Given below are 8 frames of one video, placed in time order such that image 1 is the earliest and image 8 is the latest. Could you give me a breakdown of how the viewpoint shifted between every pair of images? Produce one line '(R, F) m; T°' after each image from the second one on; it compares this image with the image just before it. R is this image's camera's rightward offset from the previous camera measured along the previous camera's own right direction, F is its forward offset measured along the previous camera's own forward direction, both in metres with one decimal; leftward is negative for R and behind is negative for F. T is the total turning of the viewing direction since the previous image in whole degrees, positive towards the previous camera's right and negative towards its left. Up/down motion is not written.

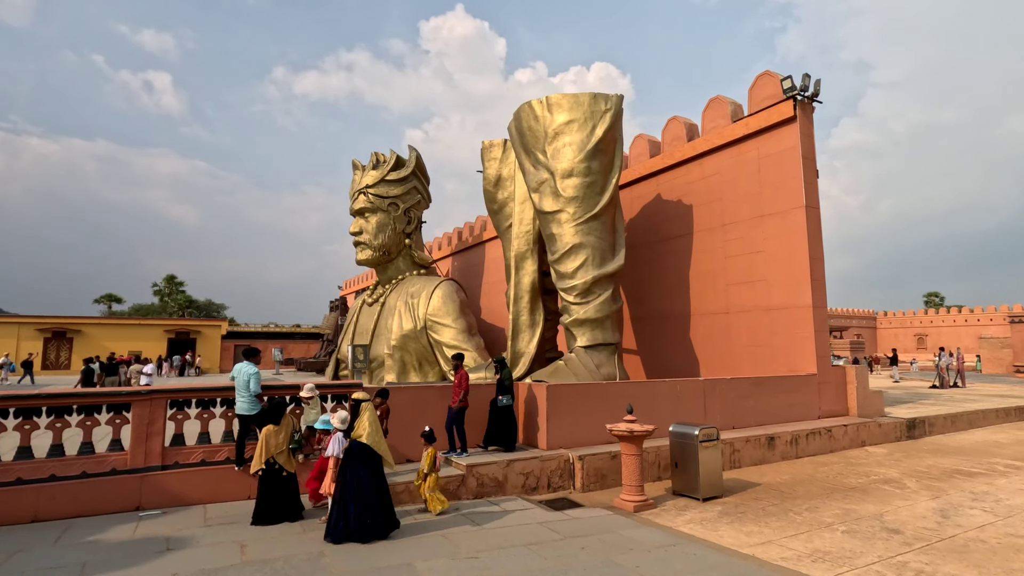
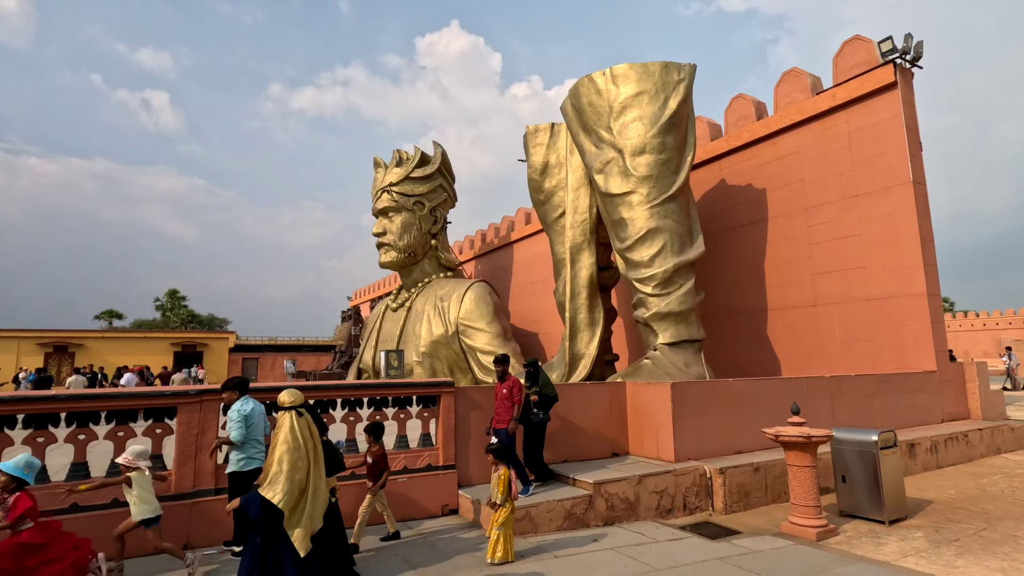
(-0.7, +0.8) m; 0°
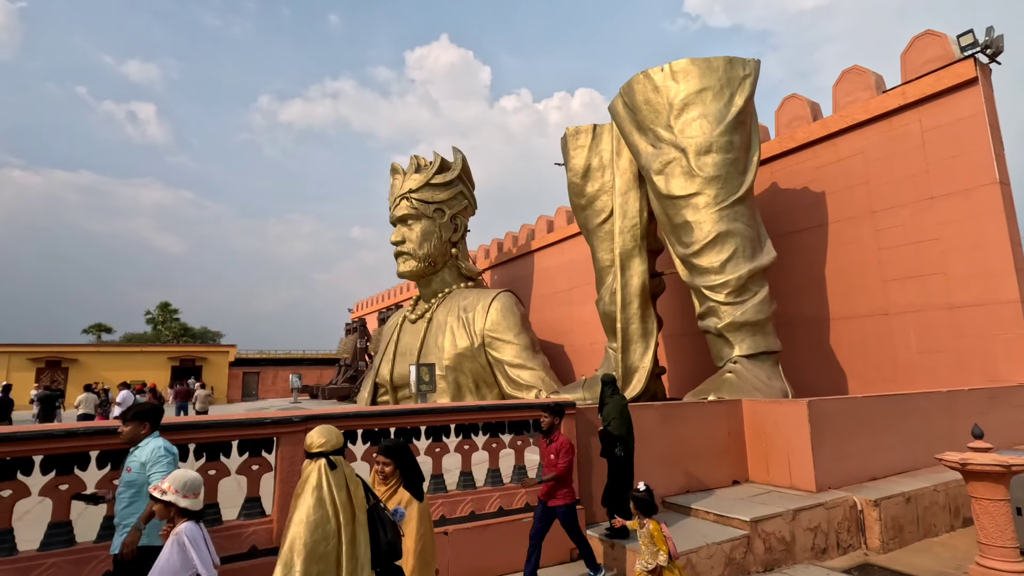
(-0.7, +0.4) m; +1°
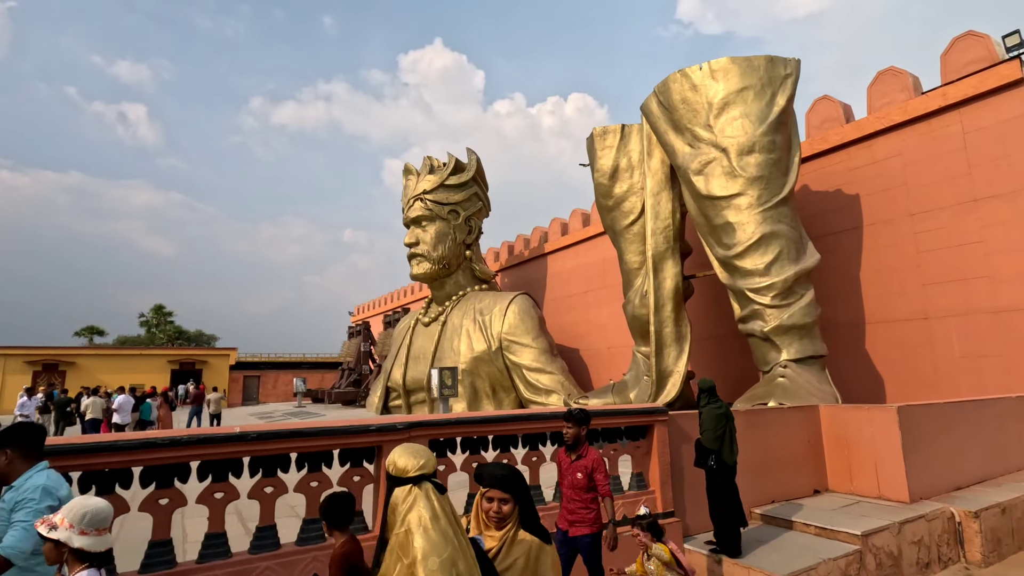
(-0.4, +0.2) m; +1°
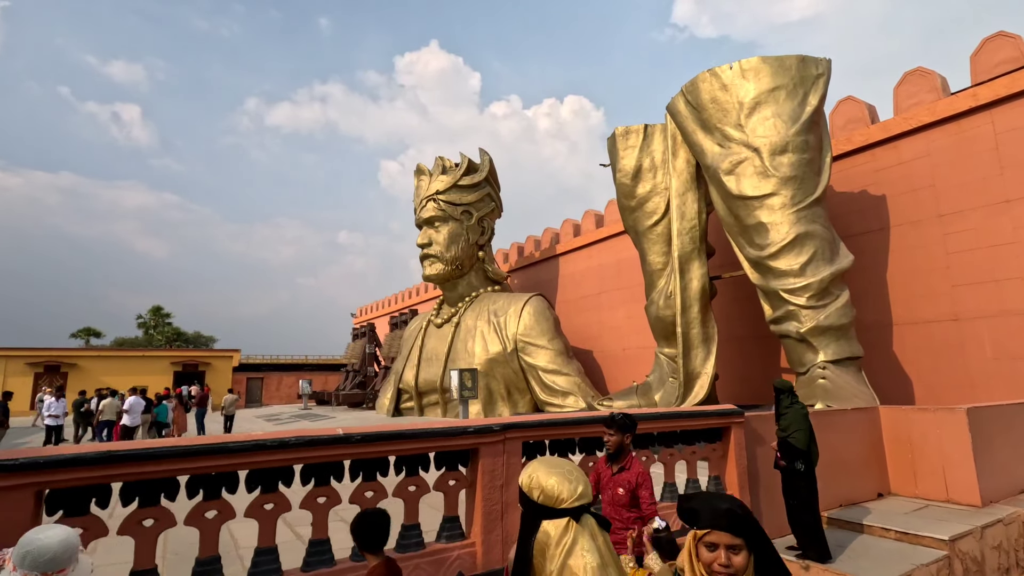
(-0.3, +0.1) m; 0°
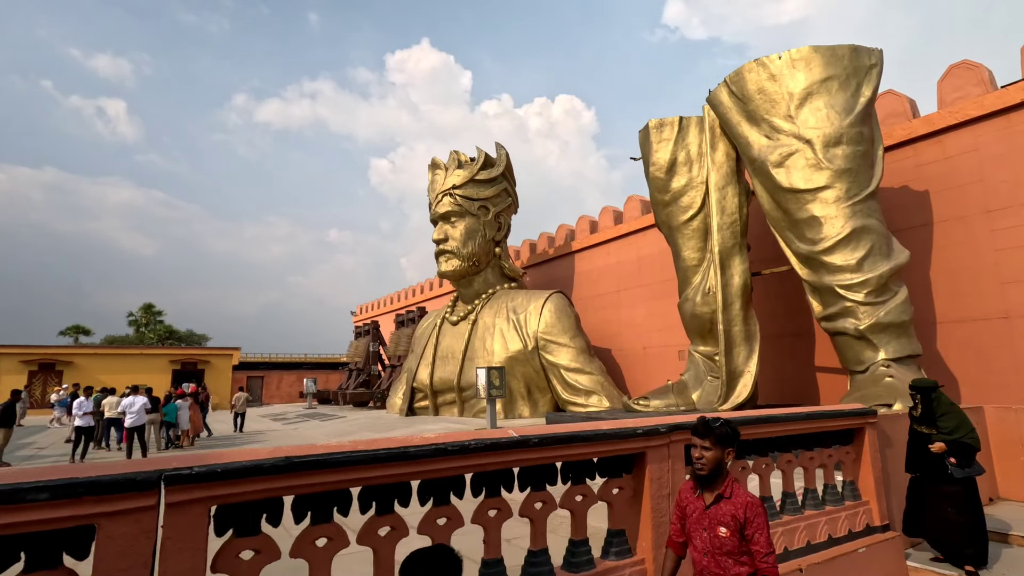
(-0.5, +0.2) m; +1°
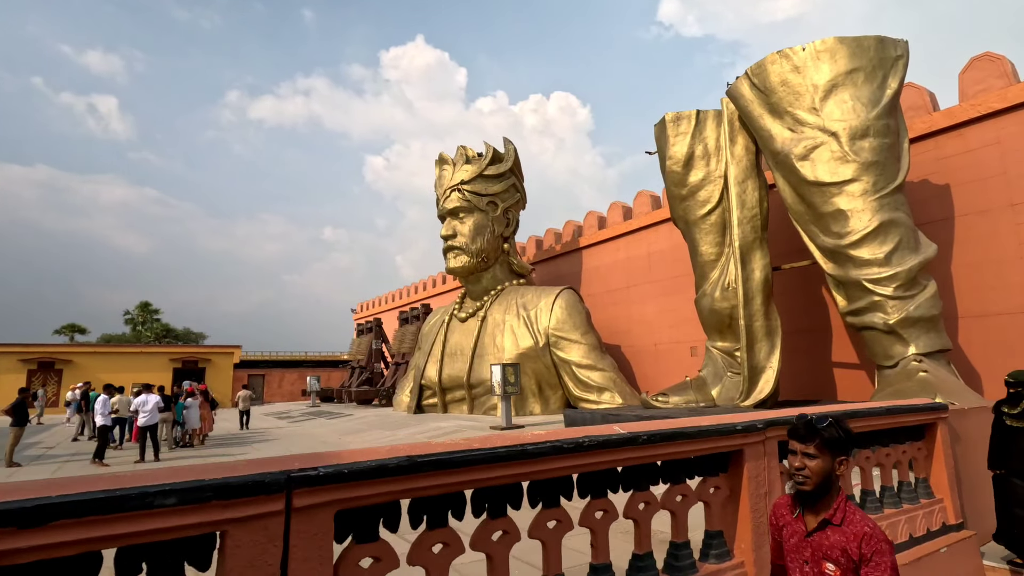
(-0.3, +0.1) m; +1°
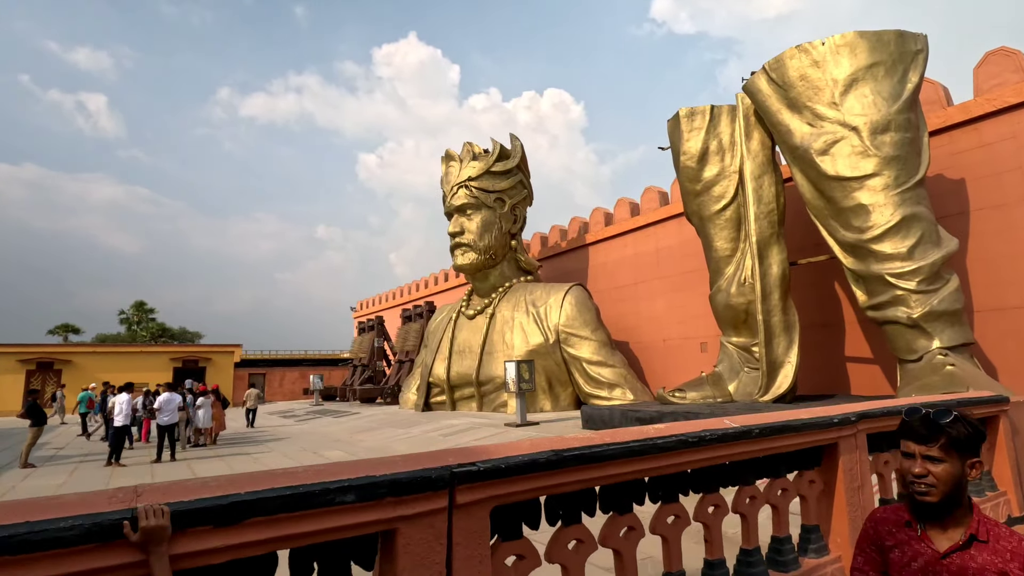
(-0.3, 0.0) m; +1°
